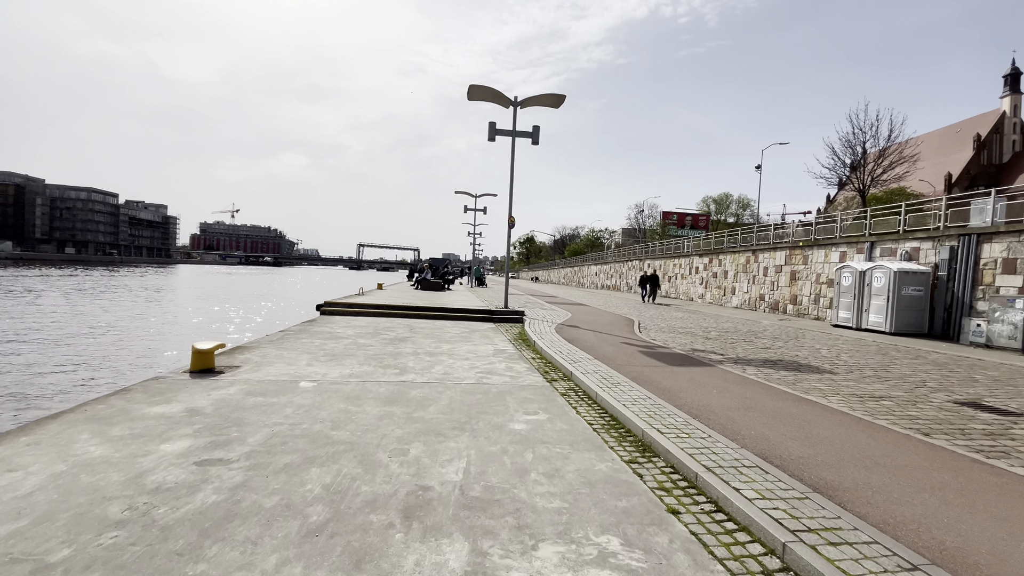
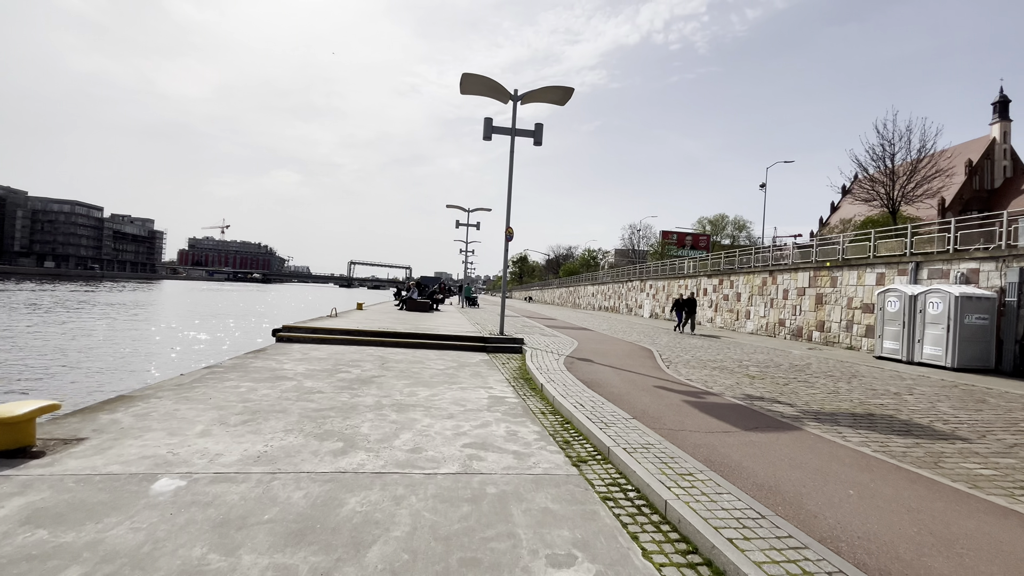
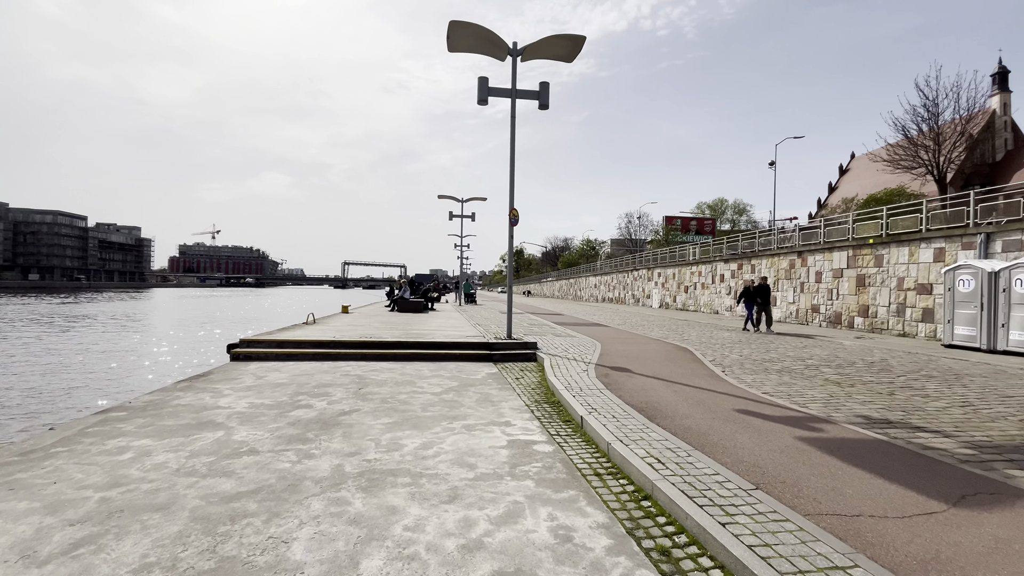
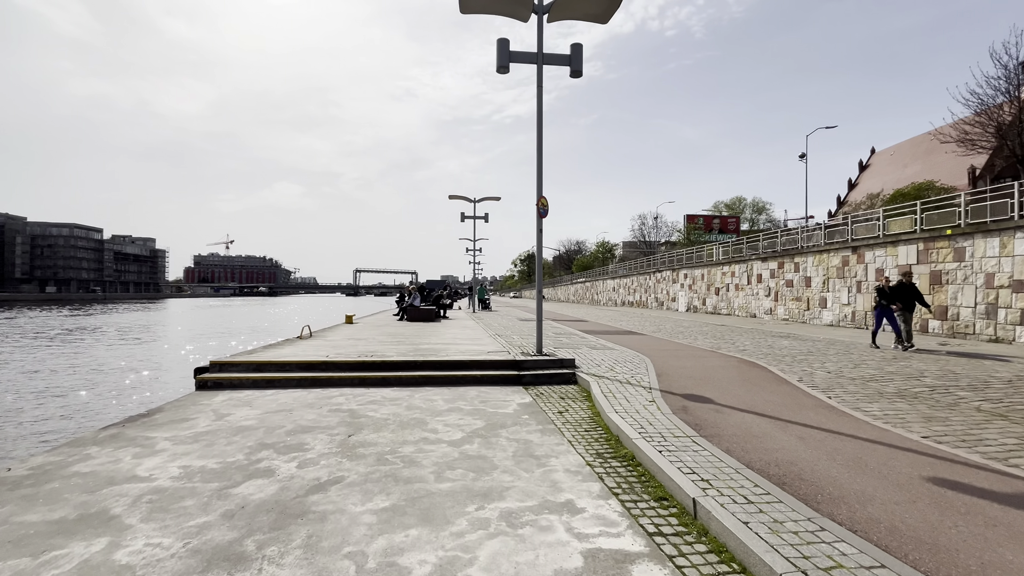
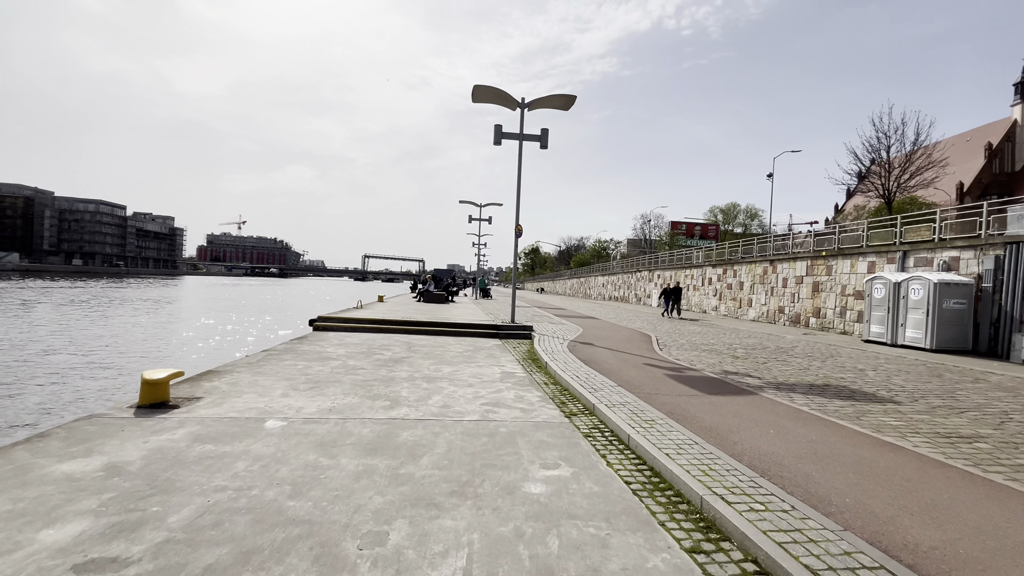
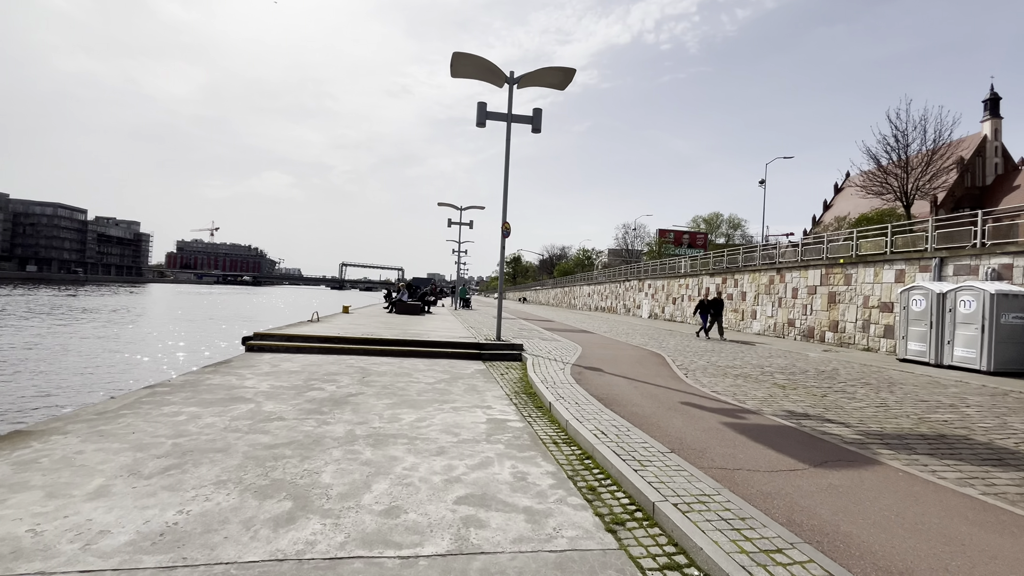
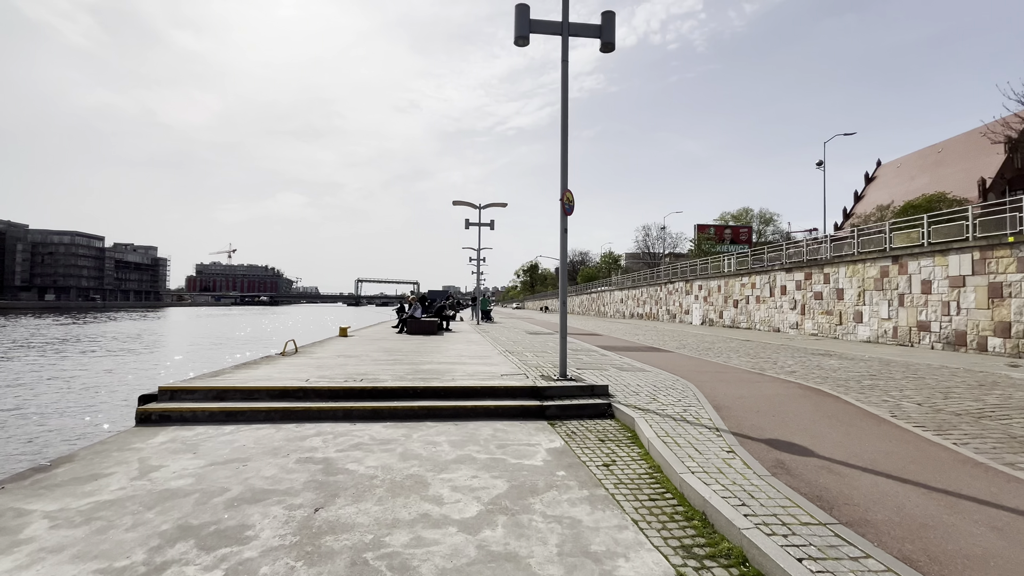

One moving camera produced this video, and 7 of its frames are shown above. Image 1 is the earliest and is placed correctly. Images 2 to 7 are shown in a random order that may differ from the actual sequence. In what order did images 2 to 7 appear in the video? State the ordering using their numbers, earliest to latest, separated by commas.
5, 2, 6, 3, 4, 7
